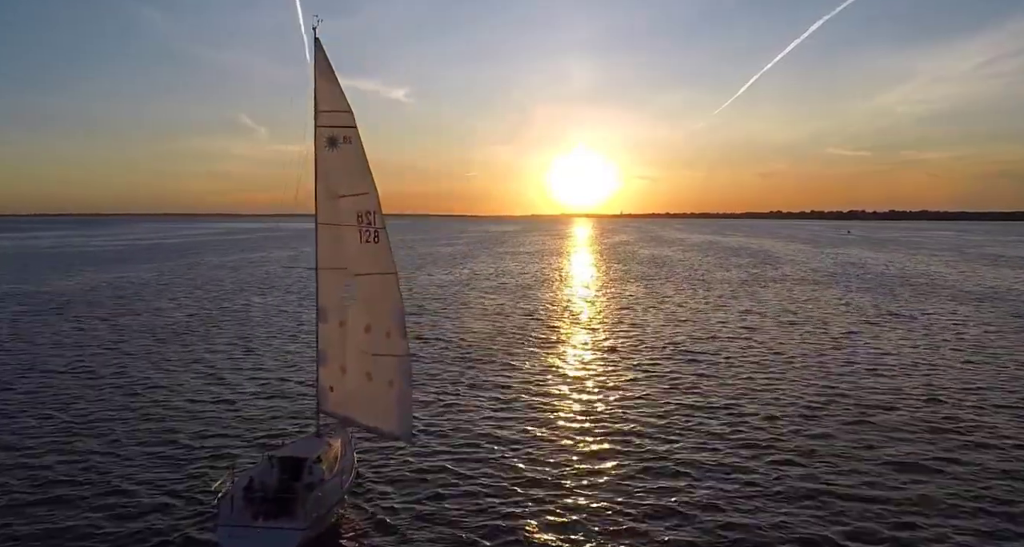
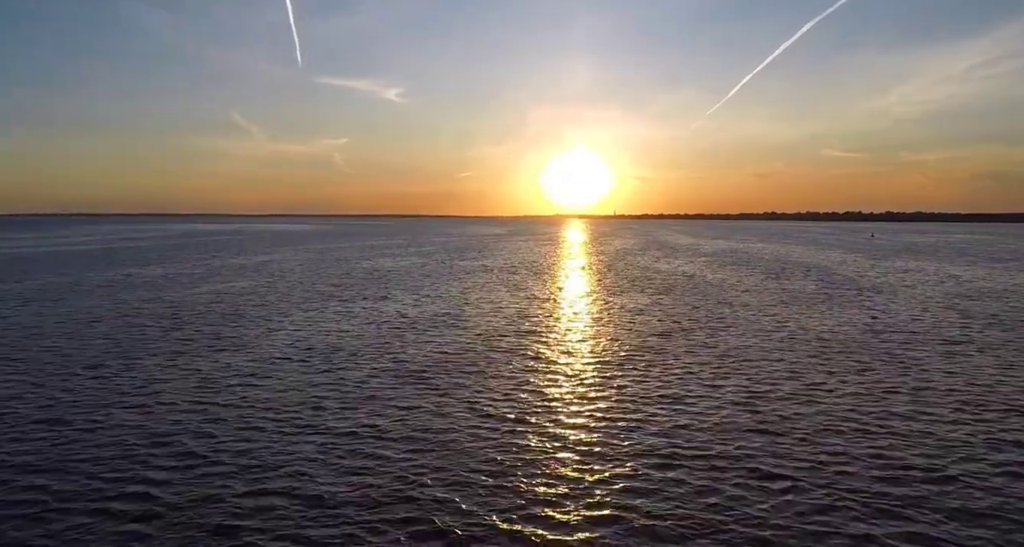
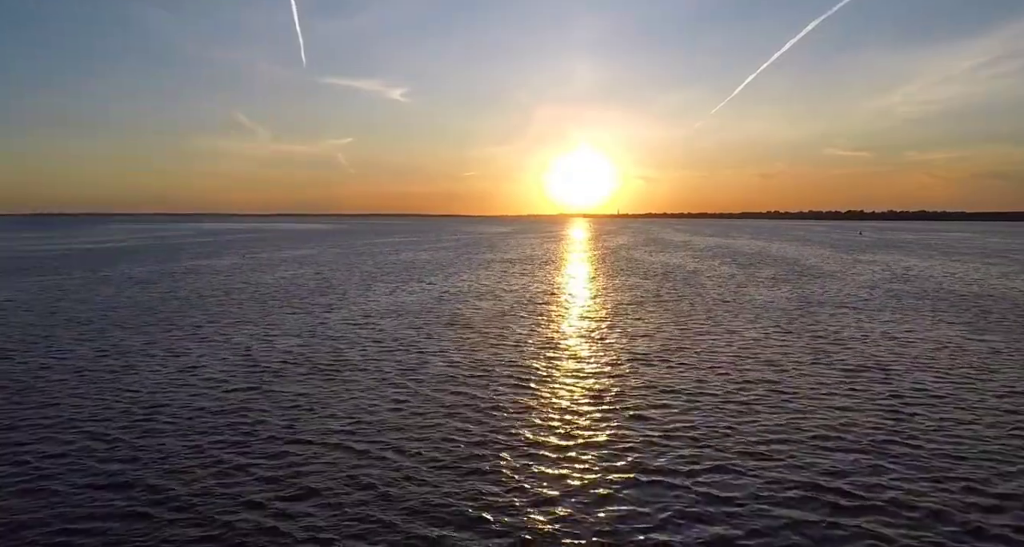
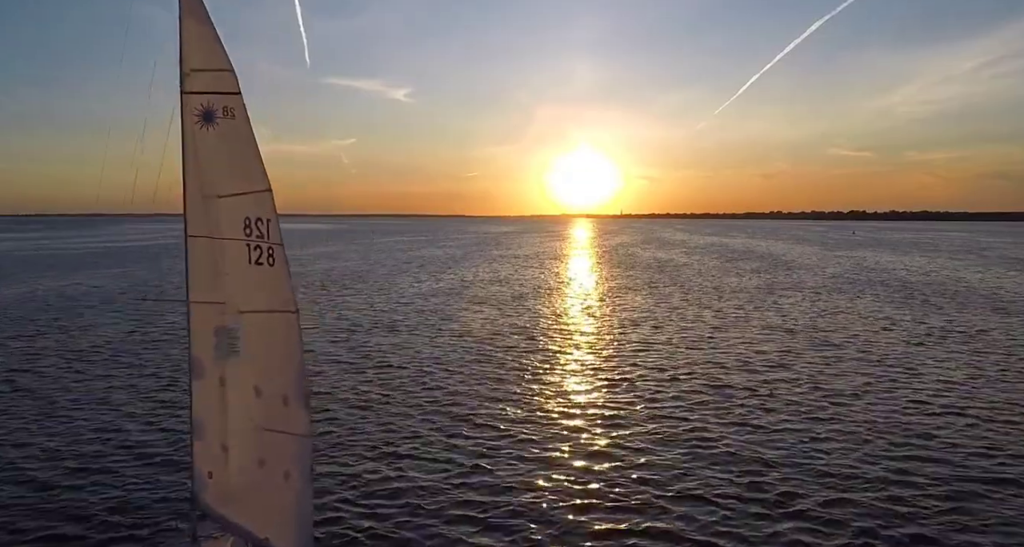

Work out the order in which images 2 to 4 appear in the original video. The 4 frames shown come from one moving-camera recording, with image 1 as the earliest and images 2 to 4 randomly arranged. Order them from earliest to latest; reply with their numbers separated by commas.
4, 3, 2
